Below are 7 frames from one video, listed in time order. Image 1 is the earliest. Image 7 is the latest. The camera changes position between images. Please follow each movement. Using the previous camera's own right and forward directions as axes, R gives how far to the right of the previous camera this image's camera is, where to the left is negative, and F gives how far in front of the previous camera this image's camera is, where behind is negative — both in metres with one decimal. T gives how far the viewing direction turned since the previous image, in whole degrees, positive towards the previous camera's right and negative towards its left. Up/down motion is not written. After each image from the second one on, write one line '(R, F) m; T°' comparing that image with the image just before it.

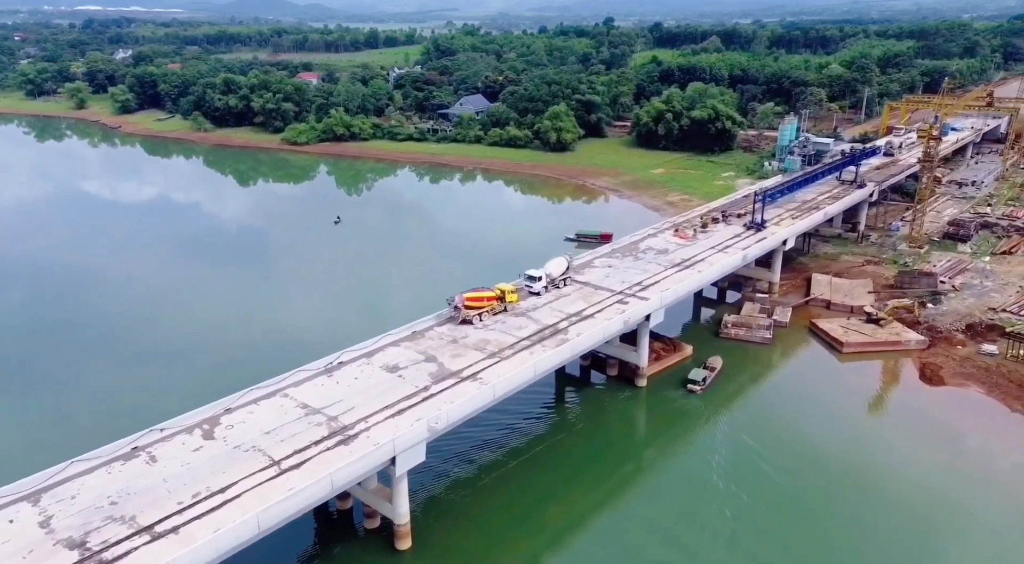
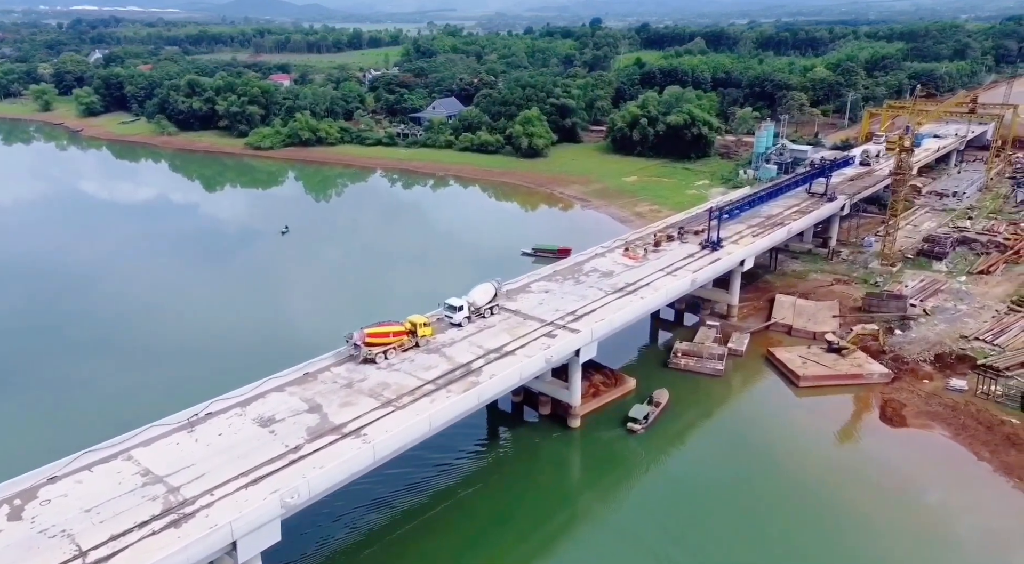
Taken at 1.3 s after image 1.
(+2.5, +2.6) m; 0°
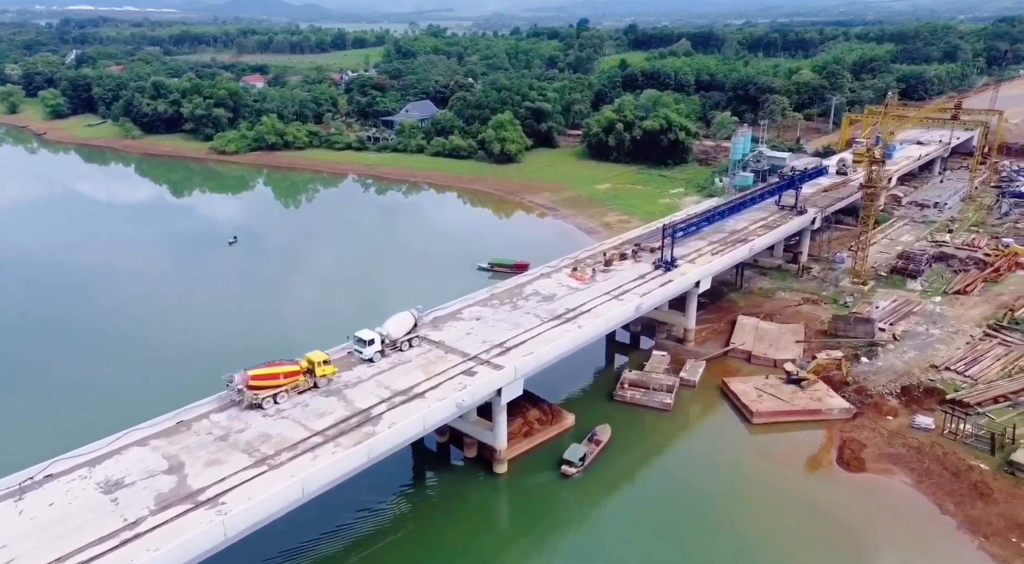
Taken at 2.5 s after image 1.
(+2.3, +2.4) m; 0°
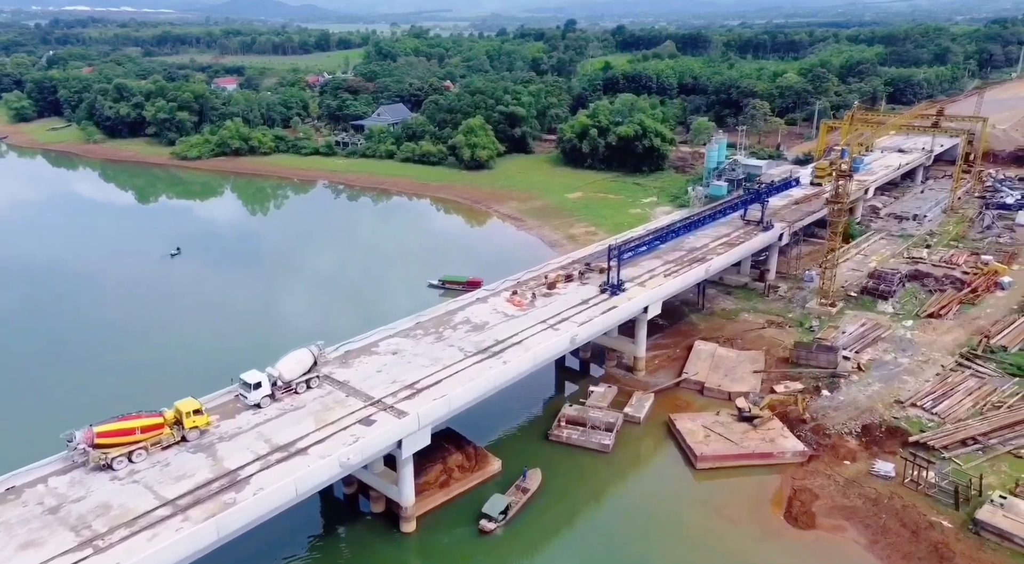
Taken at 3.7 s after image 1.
(+2.3, +2.4) m; 0°
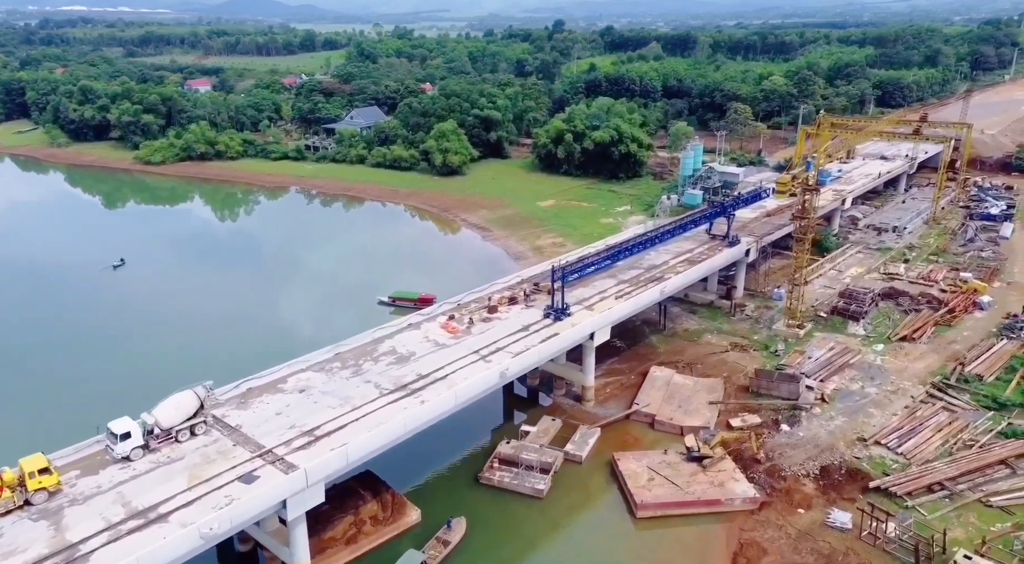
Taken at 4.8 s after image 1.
(+2.1, +2.1) m; 0°
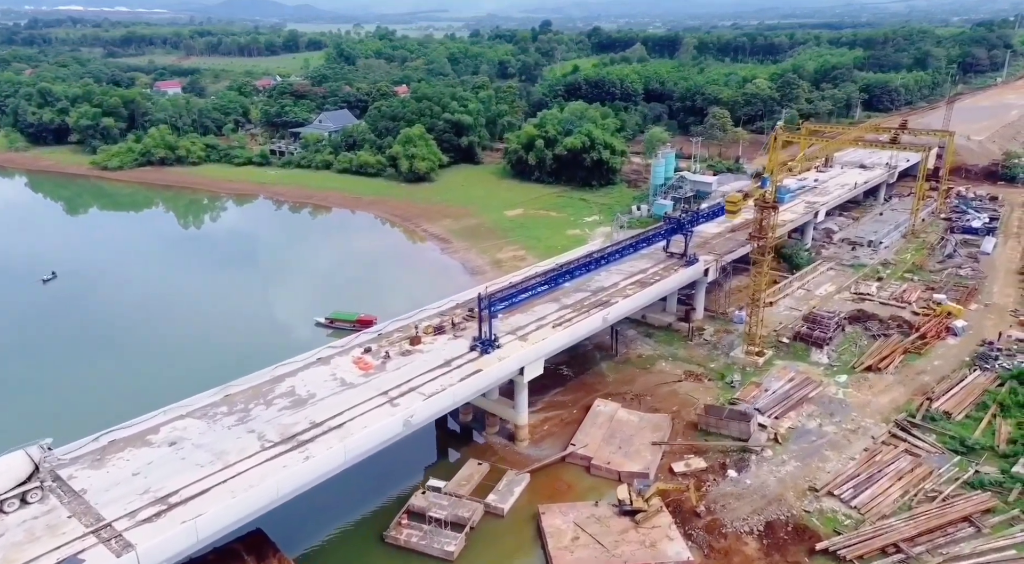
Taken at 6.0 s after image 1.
(+2.3, +2.4) m; 0°
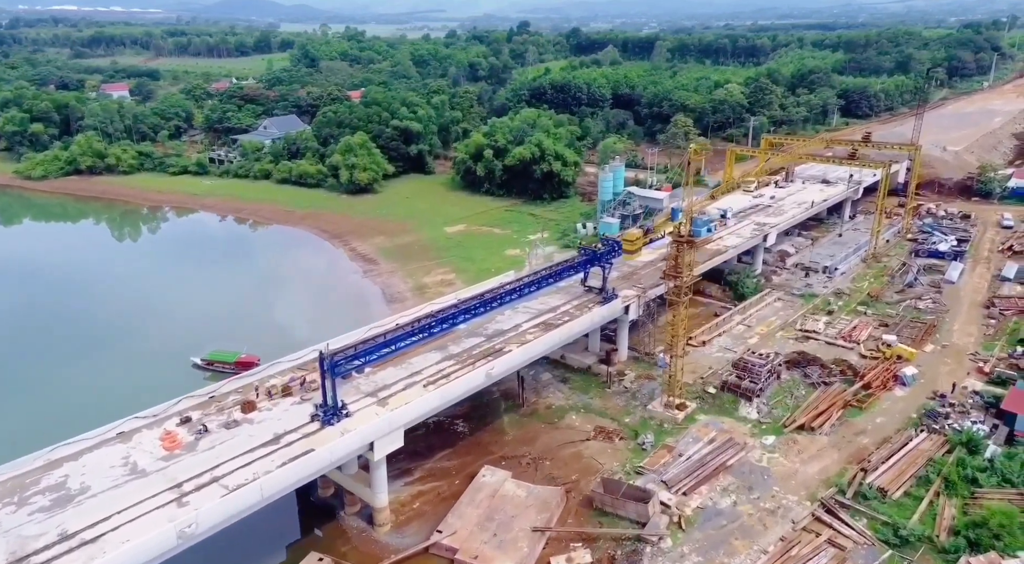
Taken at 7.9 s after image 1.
(+3.7, +3.8) m; 0°
